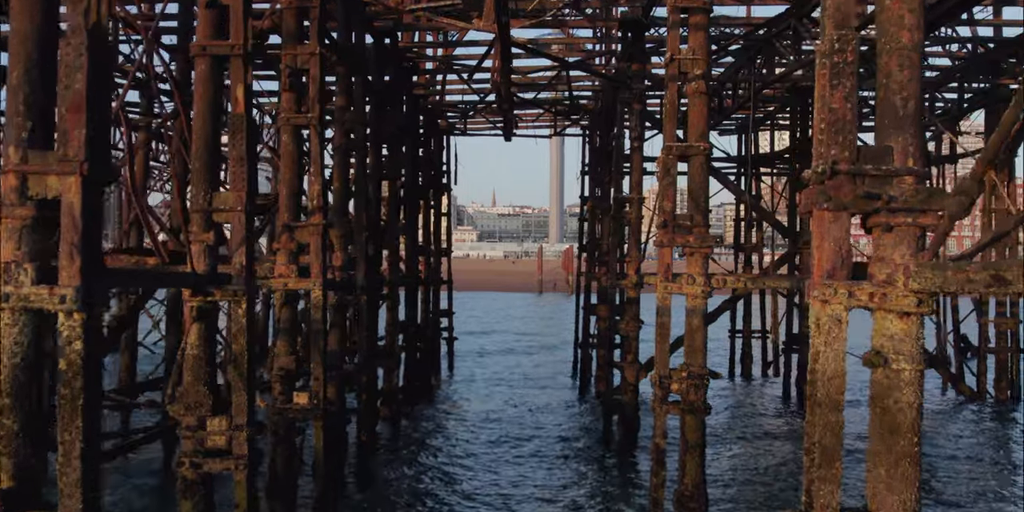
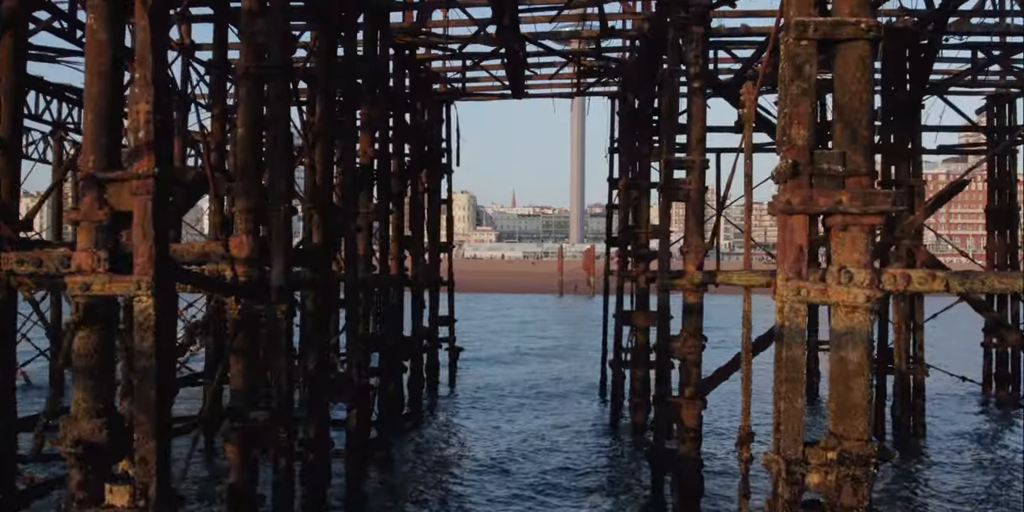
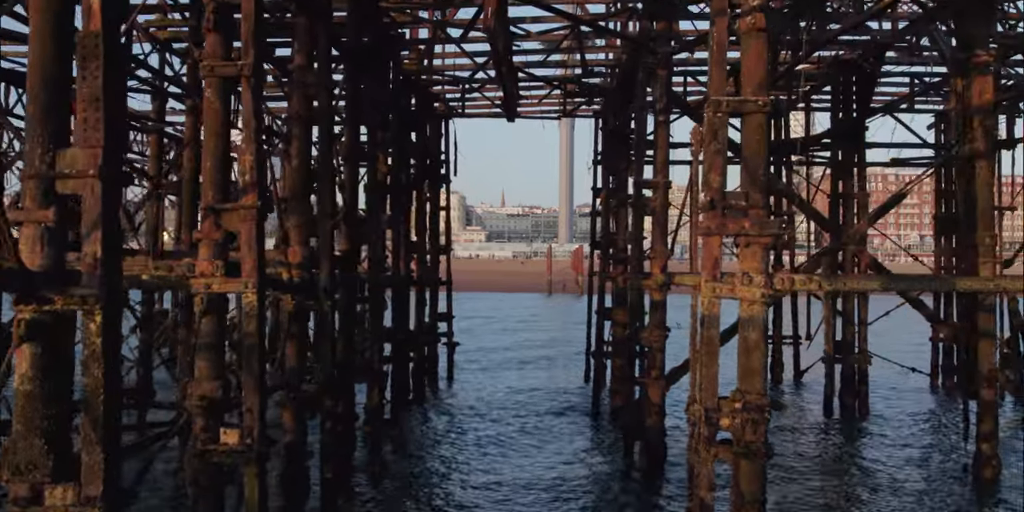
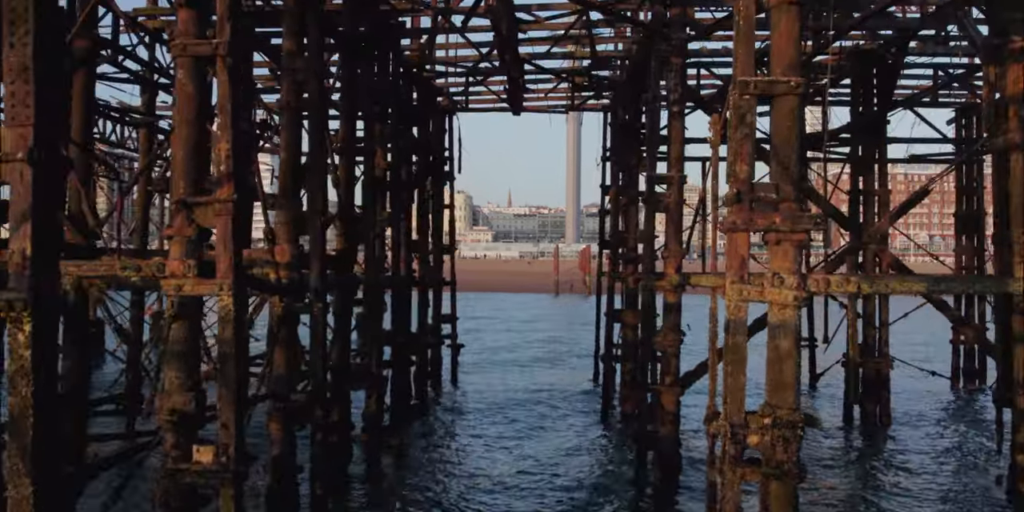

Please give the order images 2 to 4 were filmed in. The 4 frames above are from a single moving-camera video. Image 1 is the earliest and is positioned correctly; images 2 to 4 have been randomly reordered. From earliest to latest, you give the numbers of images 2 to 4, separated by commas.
3, 4, 2
